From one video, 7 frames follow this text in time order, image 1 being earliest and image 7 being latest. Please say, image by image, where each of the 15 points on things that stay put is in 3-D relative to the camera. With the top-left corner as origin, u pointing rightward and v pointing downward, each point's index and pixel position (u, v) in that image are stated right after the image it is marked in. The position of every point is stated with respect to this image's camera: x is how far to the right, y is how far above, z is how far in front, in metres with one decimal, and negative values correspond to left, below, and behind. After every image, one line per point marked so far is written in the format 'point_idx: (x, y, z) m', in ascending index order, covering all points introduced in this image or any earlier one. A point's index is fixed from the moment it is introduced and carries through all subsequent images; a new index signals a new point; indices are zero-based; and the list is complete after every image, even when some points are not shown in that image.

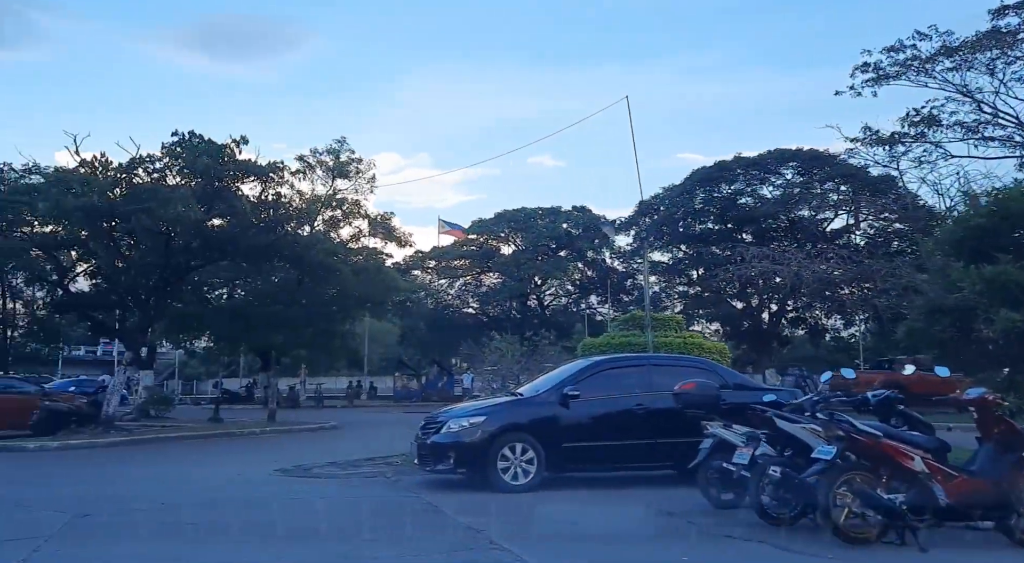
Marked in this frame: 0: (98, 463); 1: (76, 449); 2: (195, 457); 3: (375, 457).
0: (-8.3, -3.7, +17.7) m
1: (-9.7, -3.8, +19.8) m
2: (-6.5, -3.7, +18.4) m
3: (-2.4, -3.1, +15.1) m
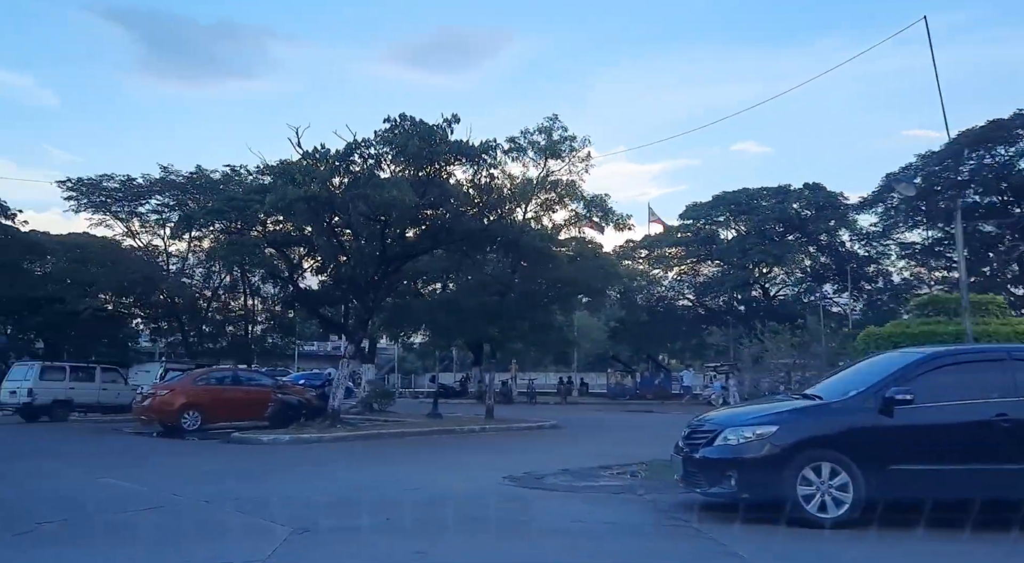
0: (-3.6, -3.5, +16.9) m
1: (-4.6, -3.6, +19.3) m
2: (-1.8, -3.5, +17.2) m
3: (+1.5, -2.8, +13.1) m
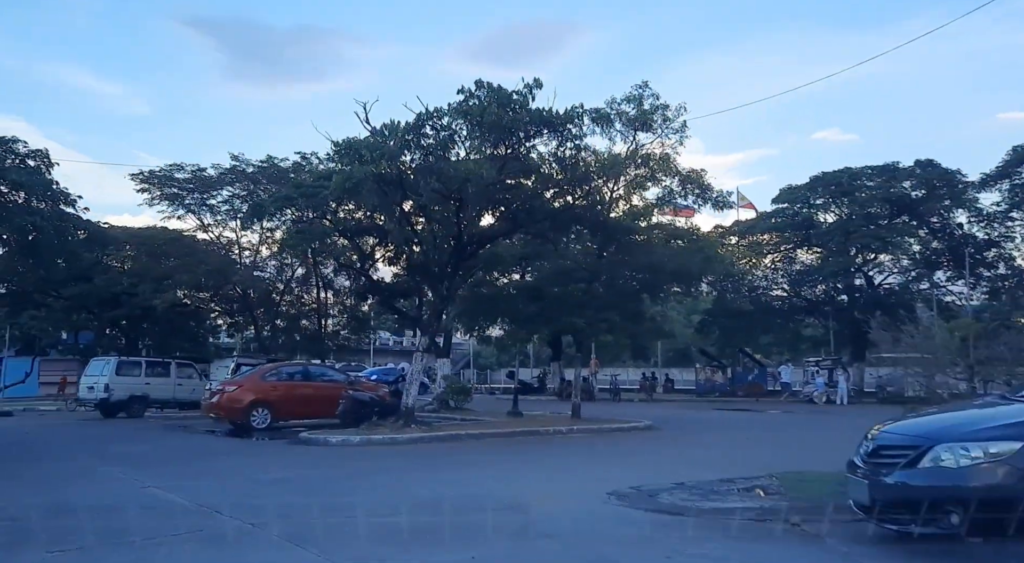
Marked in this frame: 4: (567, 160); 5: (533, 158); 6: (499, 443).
0: (-2.0, -3.2, +15.2) m
1: (-2.7, -3.3, +17.6) m
2: (-0.1, -3.2, +15.3) m
3: (+2.8, -2.5, +10.9) m
4: (+1.2, +2.6, +19.0) m
5: (+0.5, +2.6, +18.4) m
6: (-0.3, -3.3, +18.0) m
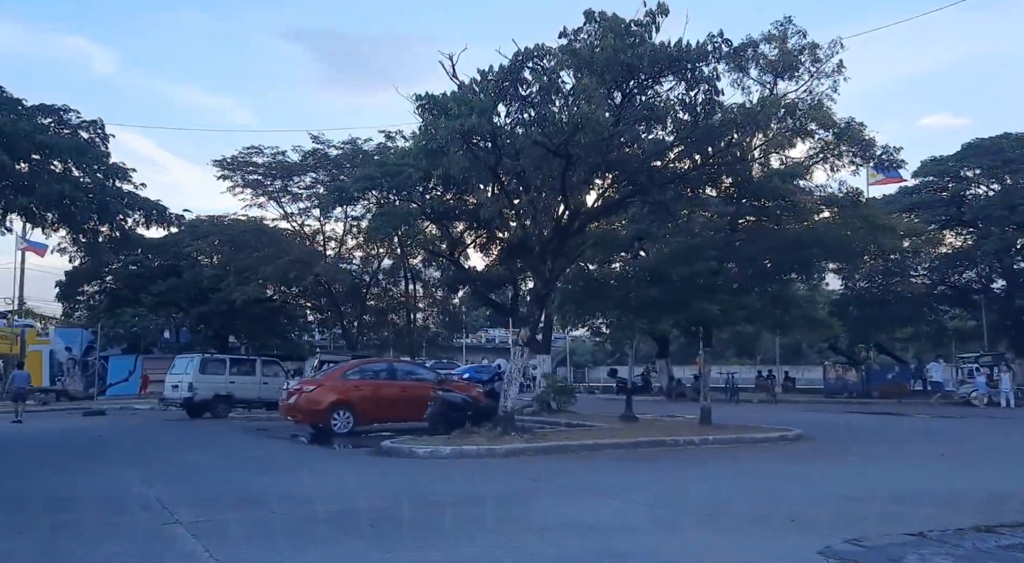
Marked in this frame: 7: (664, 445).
0: (-0.2, -2.8, +12.1) m
1: (-0.7, -3.0, +14.6) m
2: (+1.6, -2.8, +12.0) m
3: (+4.1, -2.1, +7.4) m
4: (+3.3, +3.1, +15.5) m
5: (+2.5, +3.0, +15.0) m
6: (+1.8, -2.9, +14.7) m
7: (+2.7, -2.9, +15.7) m
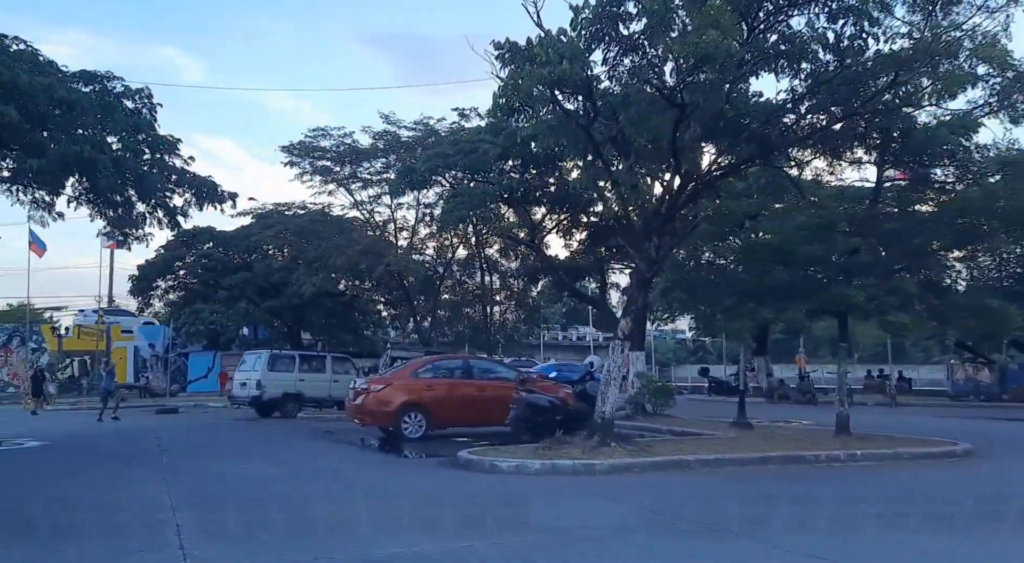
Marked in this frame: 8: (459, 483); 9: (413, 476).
0: (+1.0, -2.5, +9.5) m
1: (+0.7, -2.7, +12.1) m
2: (+2.8, -2.5, +9.3) m
3: (+4.9, -1.8, +4.4) m
4: (+4.7, +3.4, +12.6) m
5: (+3.9, +3.3, +12.2) m
6: (+3.2, -2.7, +12.0) m
7: (+4.2, -2.6, +12.9) m
8: (-0.8, -2.8, +11.9) m
9: (-1.5, -2.9, +13.1) m
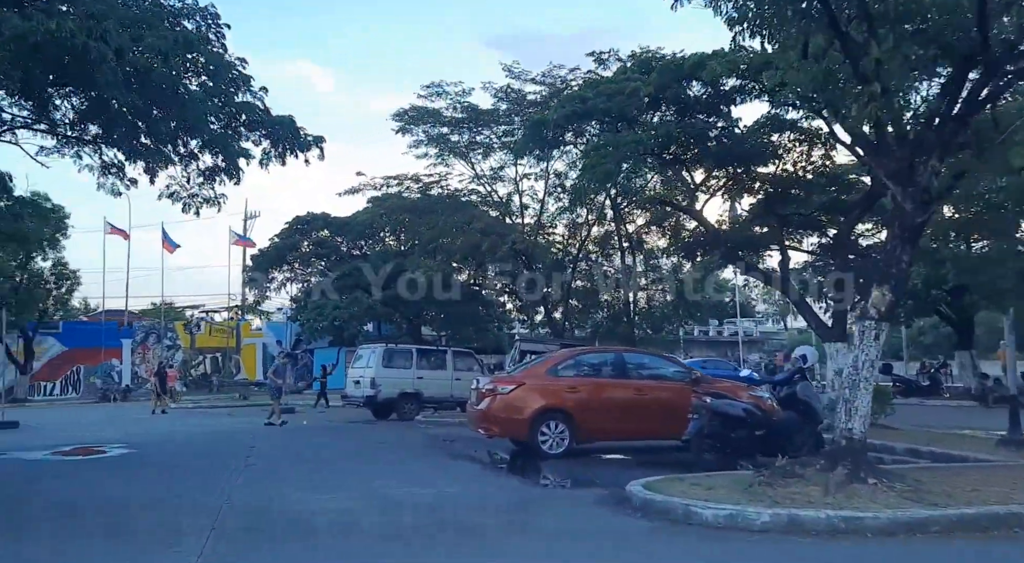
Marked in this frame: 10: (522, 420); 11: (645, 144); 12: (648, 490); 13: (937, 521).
0: (+2.5, -2.0, +4.9) m
1: (+2.6, -2.2, +7.4) m
2: (+4.3, -2.0, +4.4) m
3: (+5.6, -1.2, -0.7) m
4: (+6.6, +3.9, +7.4) m
5: (+5.7, +3.9, +7.1) m
6: (+5.0, -2.1, +7.0) m
7: (+6.1, -2.1, +7.7) m
8: (+1.1, -2.3, +7.5) m
9: (+0.5, -2.4, +8.8) m
10: (+0.1, -2.3, +14.6) m
11: (+2.8, +2.8, +18.9) m
12: (+1.5, -2.3, +9.5) m
13: (+3.7, -2.1, +7.8) m
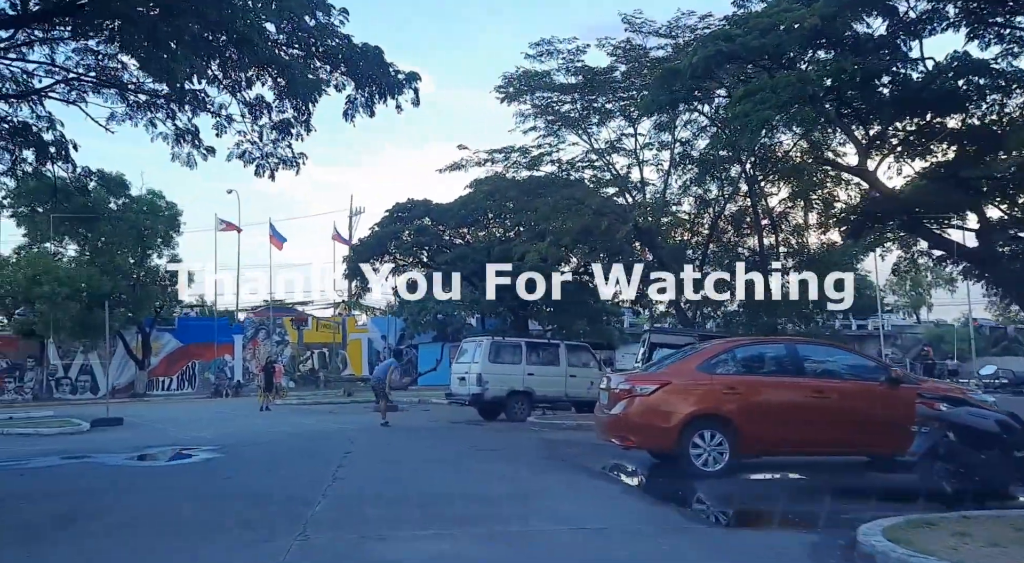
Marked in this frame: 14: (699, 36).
0: (+3.2, -1.7, +1.7) m
1: (+3.7, -1.8, +4.2) m
2: (+5.0, -1.6, +1.0) m
3: (+5.7, -0.9, -4.2) m
4: (+7.5, +4.3, +3.7) m
5: (+6.6, +4.3, +3.5) m
6: (+6.0, -1.7, +3.5) m
7: (+7.2, -1.7, +4.1) m
8: (+2.2, -1.9, +4.4) m
9: (+1.8, -2.1, +5.8) m
10: (+2.1, -2.0, +11.6) m
11: (+5.1, +3.2, +15.6) m
12: (+2.8, -1.9, +6.3) m
13: (+4.8, -1.7, +4.4) m
14: (+4.4, +5.6, +20.1) m
